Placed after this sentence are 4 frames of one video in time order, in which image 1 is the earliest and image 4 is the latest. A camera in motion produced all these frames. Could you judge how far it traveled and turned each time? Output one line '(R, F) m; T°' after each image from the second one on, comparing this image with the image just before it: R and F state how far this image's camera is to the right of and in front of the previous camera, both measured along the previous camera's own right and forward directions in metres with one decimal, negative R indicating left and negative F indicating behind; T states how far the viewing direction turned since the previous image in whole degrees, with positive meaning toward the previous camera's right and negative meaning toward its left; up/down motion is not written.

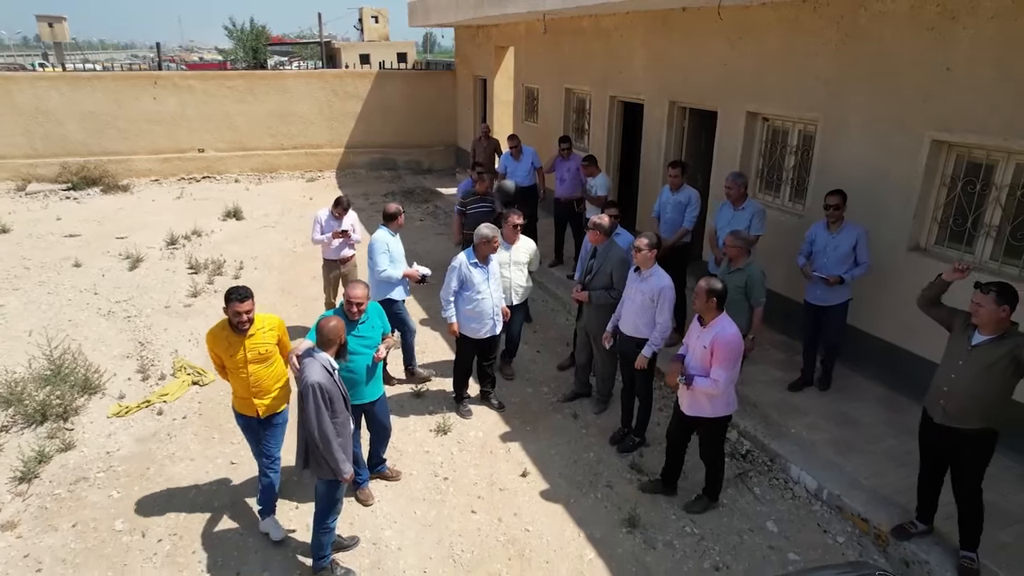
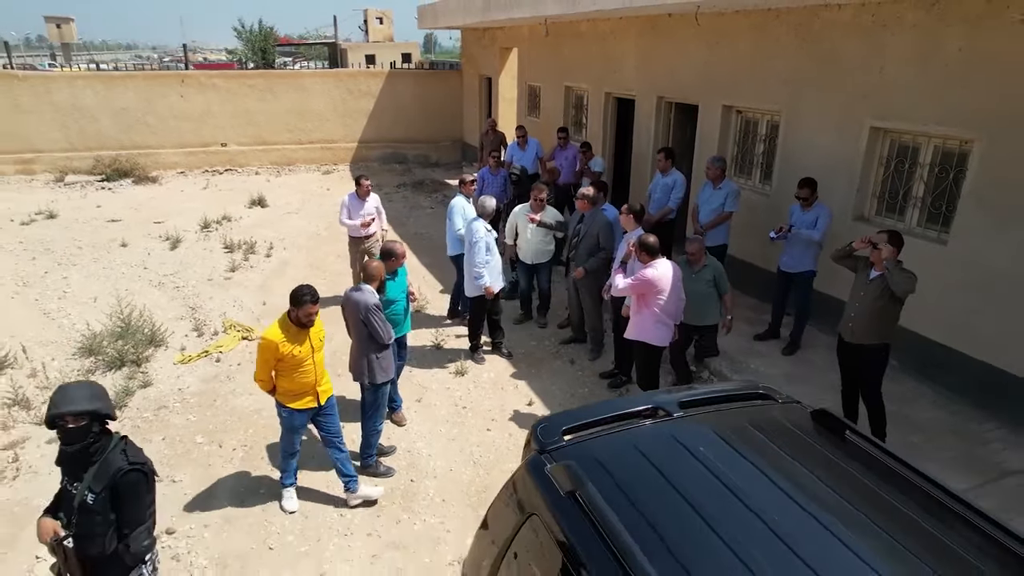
(-0.1, -0.9) m; 0°
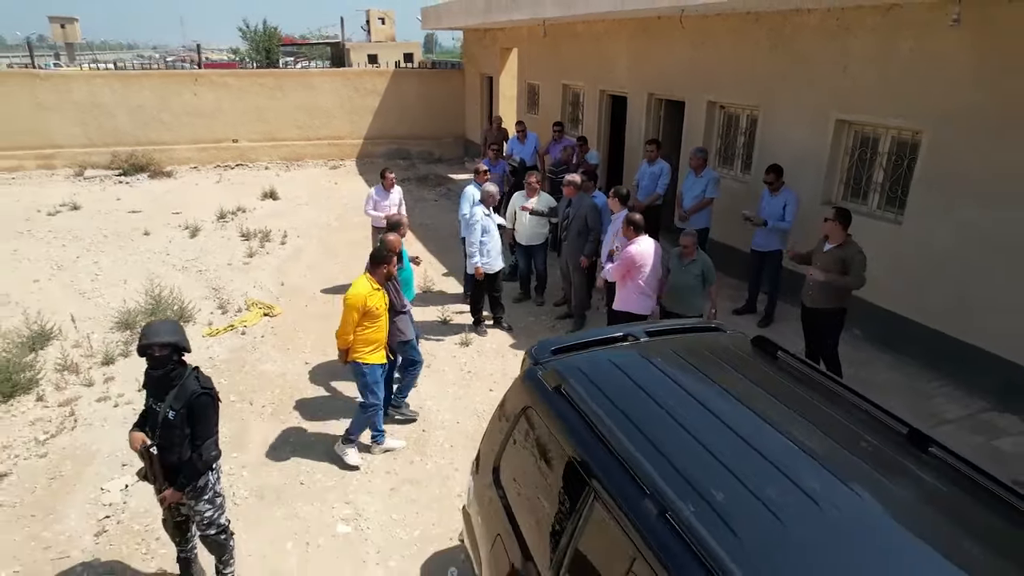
(0.0, -0.6) m; 0°
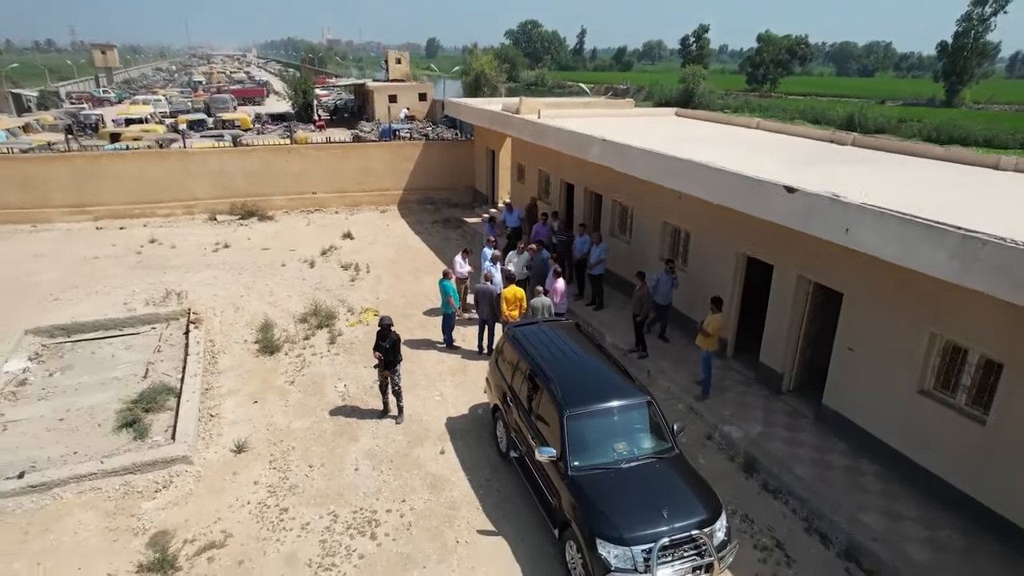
(+0.1, -6.2) m; 0°
